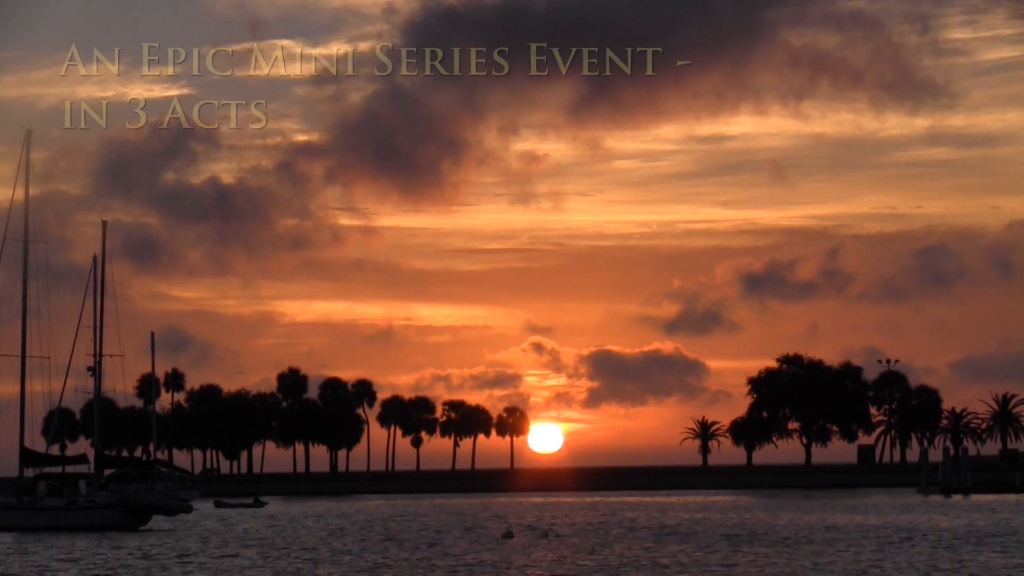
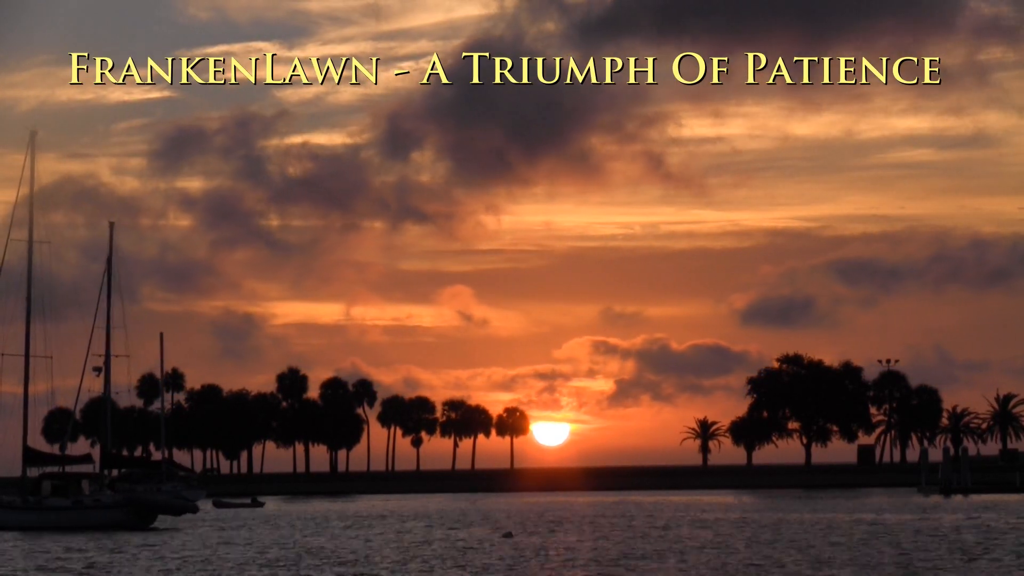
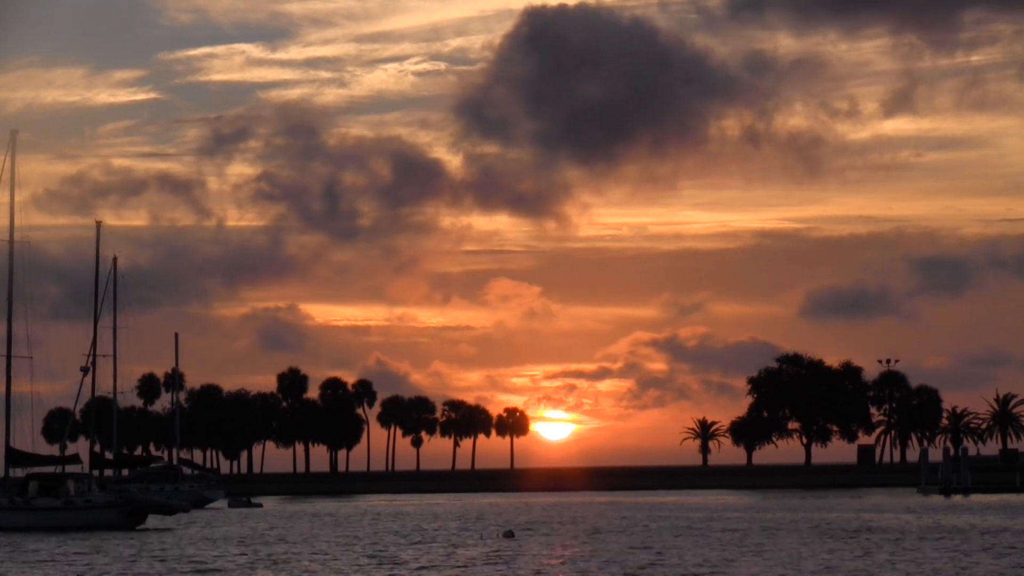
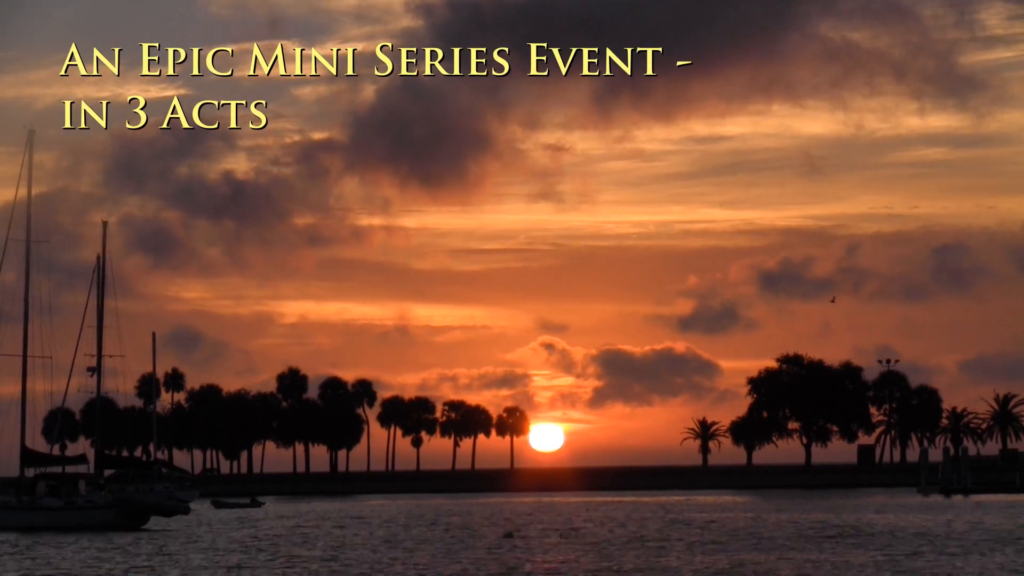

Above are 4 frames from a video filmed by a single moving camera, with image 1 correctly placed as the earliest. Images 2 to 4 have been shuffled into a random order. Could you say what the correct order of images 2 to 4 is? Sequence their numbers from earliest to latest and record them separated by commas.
4, 2, 3
